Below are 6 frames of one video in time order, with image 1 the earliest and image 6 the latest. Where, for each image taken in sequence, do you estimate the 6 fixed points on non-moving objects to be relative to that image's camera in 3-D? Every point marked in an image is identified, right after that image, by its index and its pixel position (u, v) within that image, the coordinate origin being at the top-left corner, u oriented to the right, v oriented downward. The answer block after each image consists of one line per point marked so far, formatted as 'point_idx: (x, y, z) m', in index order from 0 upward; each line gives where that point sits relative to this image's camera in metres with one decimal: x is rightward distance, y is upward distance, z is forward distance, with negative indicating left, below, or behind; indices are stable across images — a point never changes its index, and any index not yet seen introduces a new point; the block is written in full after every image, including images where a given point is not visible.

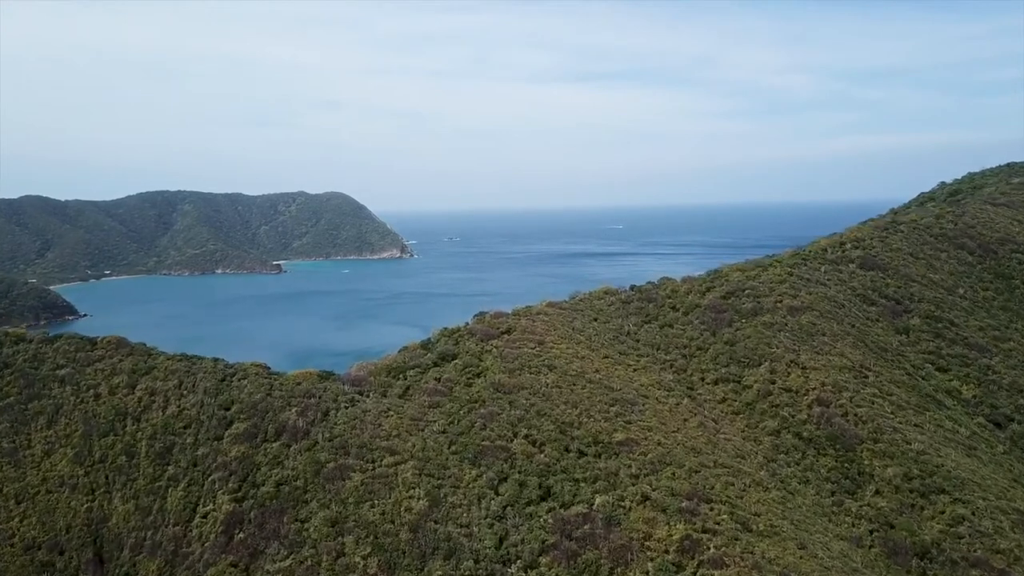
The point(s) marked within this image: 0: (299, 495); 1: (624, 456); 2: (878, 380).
0: (-4.3, -4.2, +13.6) m
1: (+2.5, -3.7, +14.8) m
2: (+10.0, -2.5, +18.2) m
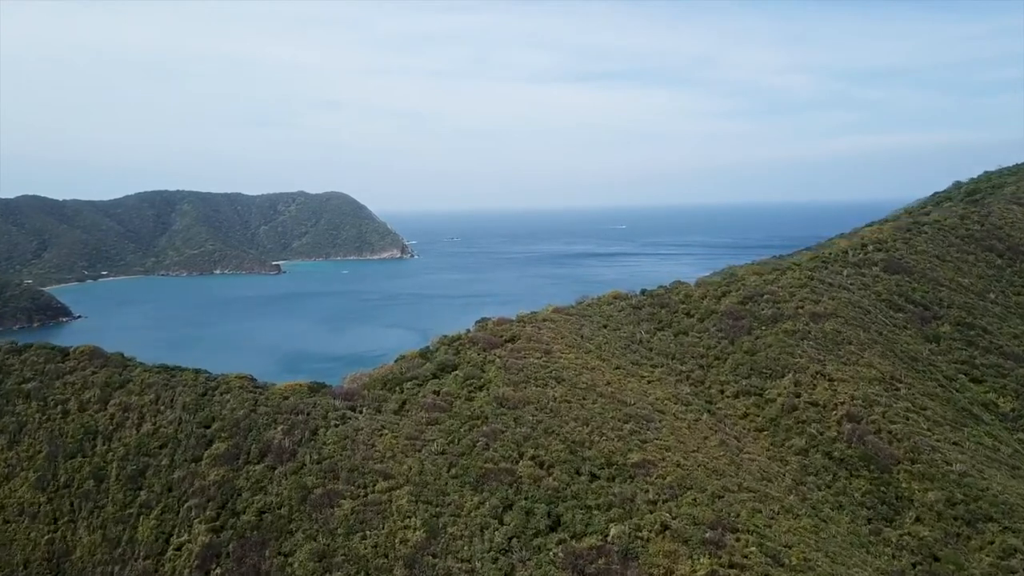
0: (-4.2, -4.4, +12.3) m
1: (+2.6, -3.9, +13.5) m
2: (+10.1, -2.7, +17.0) m
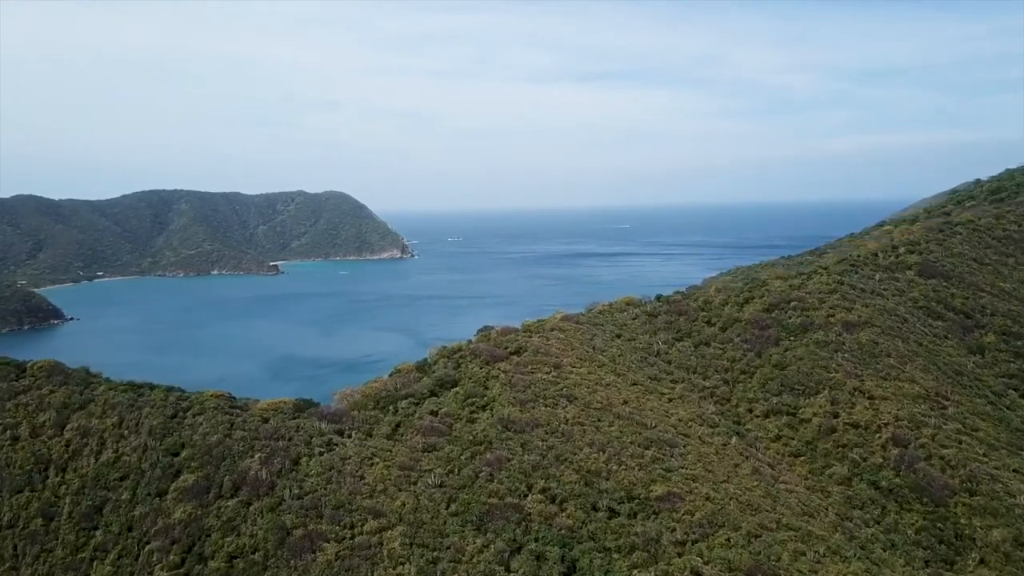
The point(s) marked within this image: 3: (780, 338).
0: (-4.1, -4.6, +10.6) m
1: (+2.7, -4.1, +11.9) m
2: (+10.3, -2.9, +15.3) m
3: (+7.1, -1.3, +17.7) m
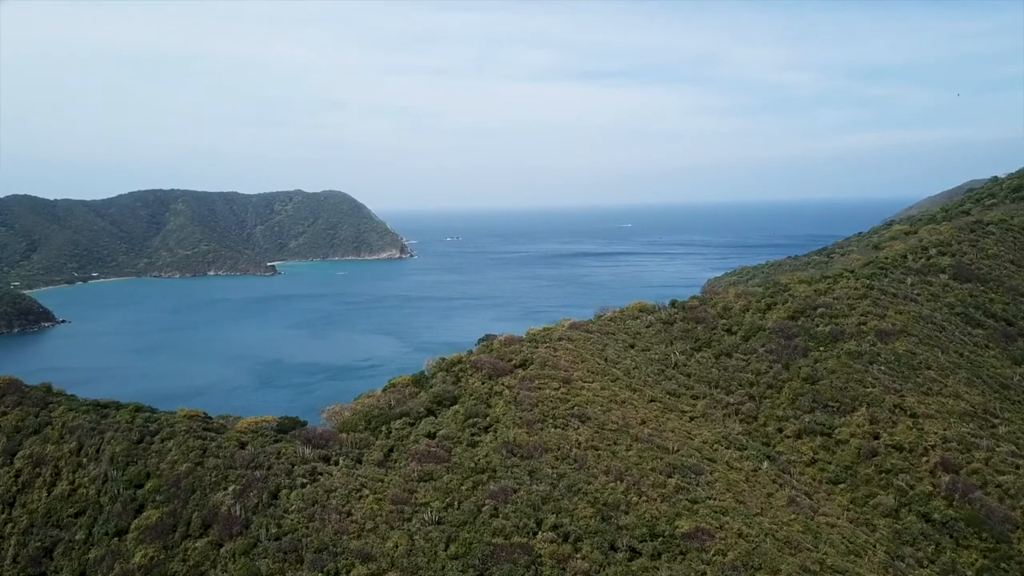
0: (-4.0, -4.7, +9.2) m
1: (+2.9, -4.2, +10.4) m
2: (+10.4, -3.0, +13.9) m
3: (+7.2, -1.5, +16.3) m
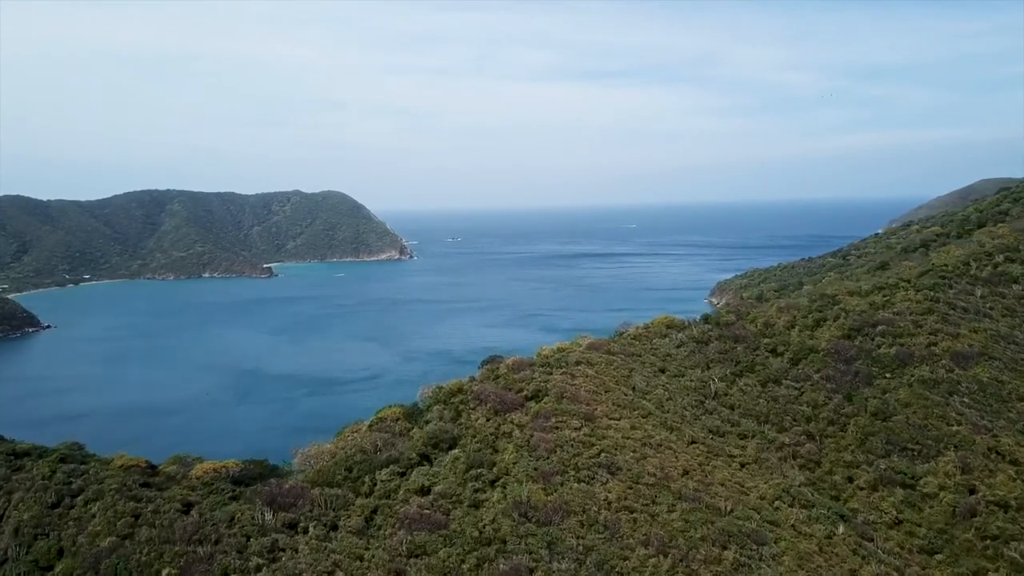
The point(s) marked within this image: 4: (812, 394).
0: (-3.8, -5.1, +6.7) m
1: (+3.1, -4.5, +7.9) m
2: (+10.6, -3.3, +11.3) m
3: (+7.4, -1.8, +13.7) m
4: (+6.1, -2.2, +13.5) m
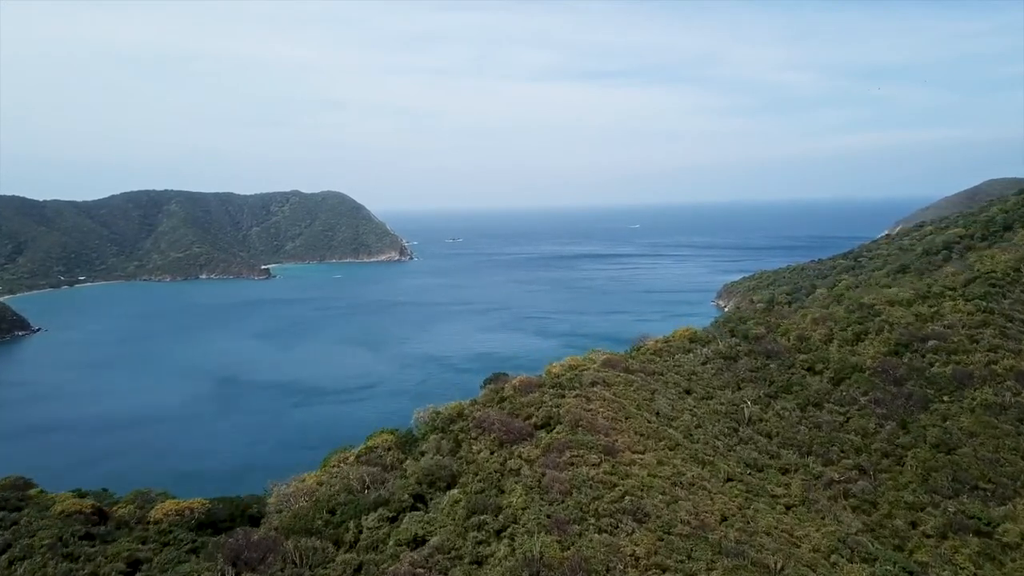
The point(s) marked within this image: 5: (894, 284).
0: (-3.6, -5.3, +5.0) m
1: (+3.2, -4.8, +6.3) m
2: (+10.7, -3.5, +9.7) m
3: (+7.6, -2.0, +12.1) m
4: (+6.2, -2.4, +11.9) m
5: (+10.4, +0.1, +18.5) m
